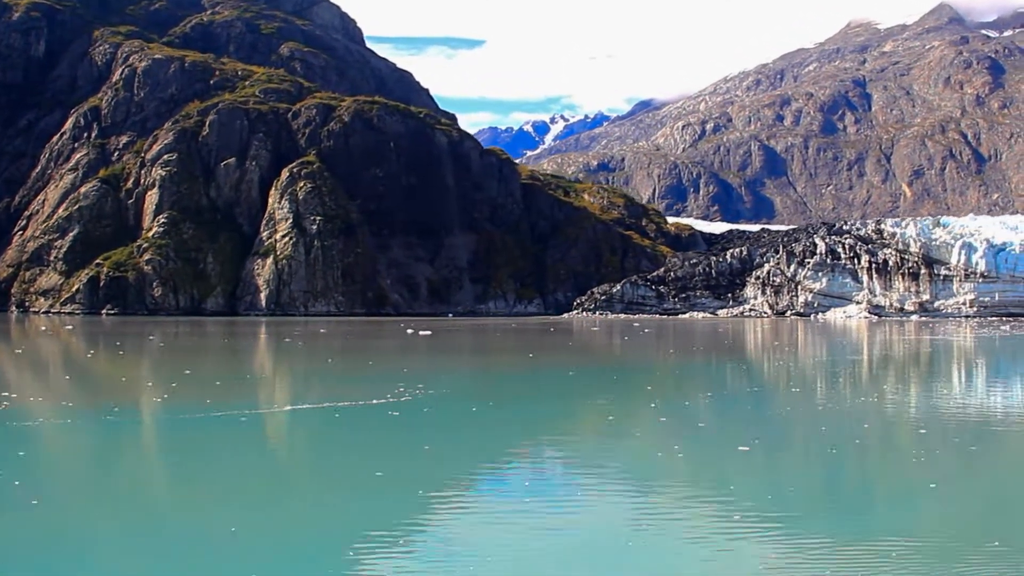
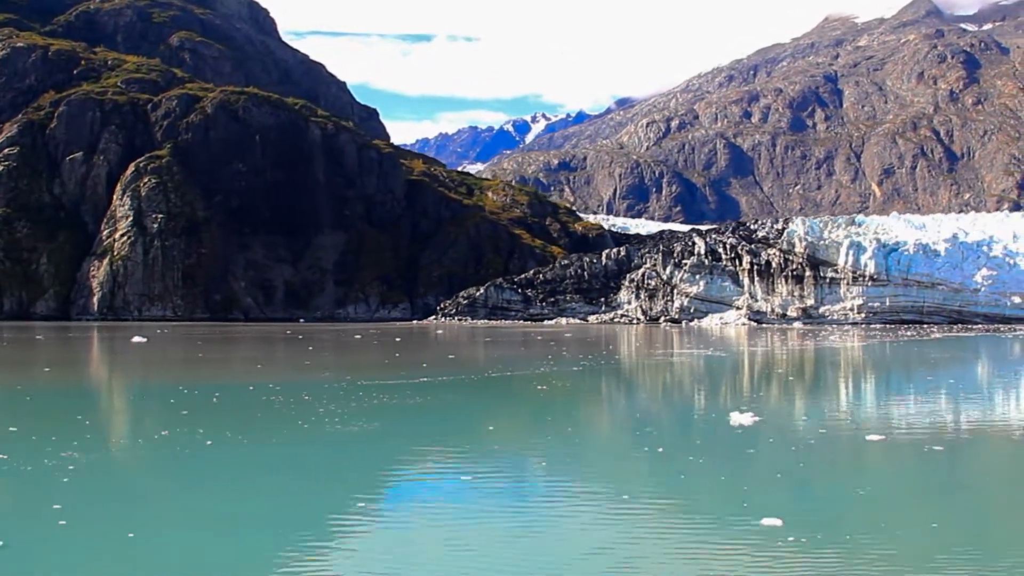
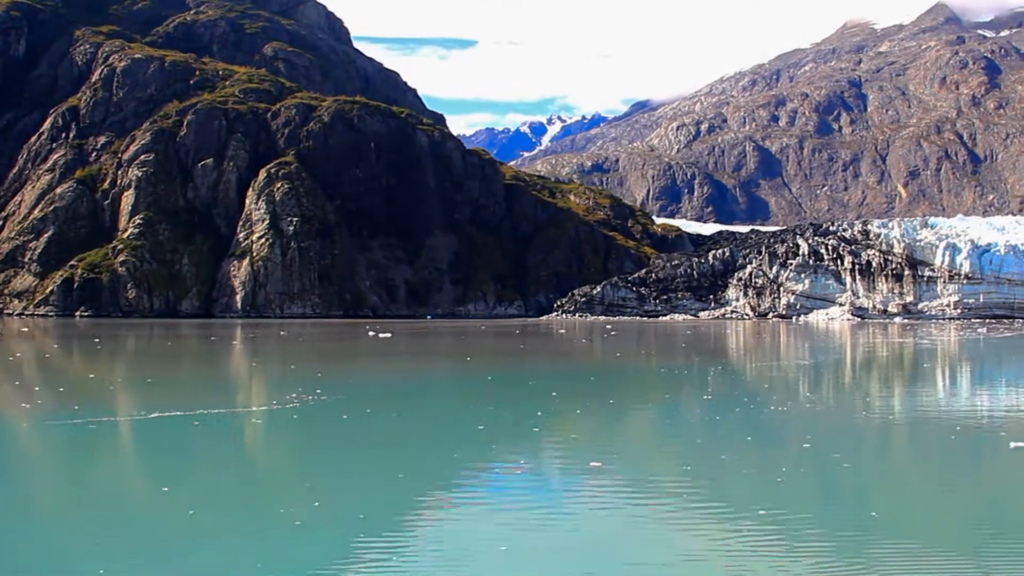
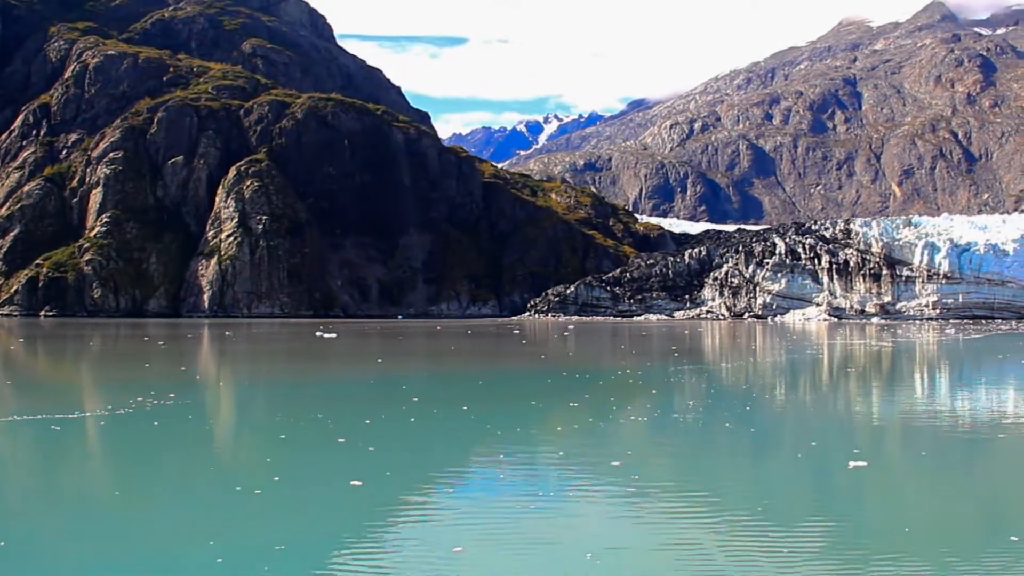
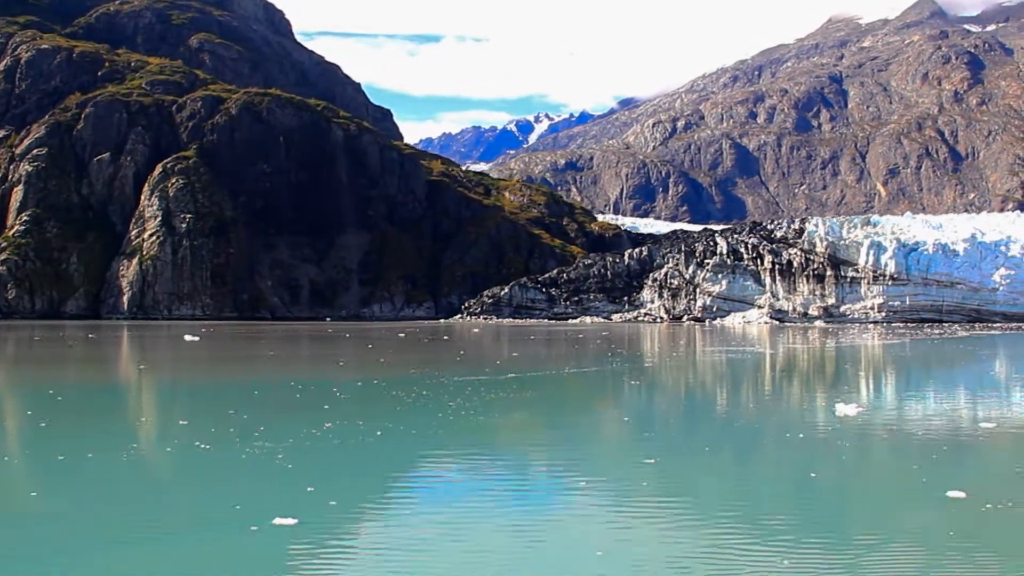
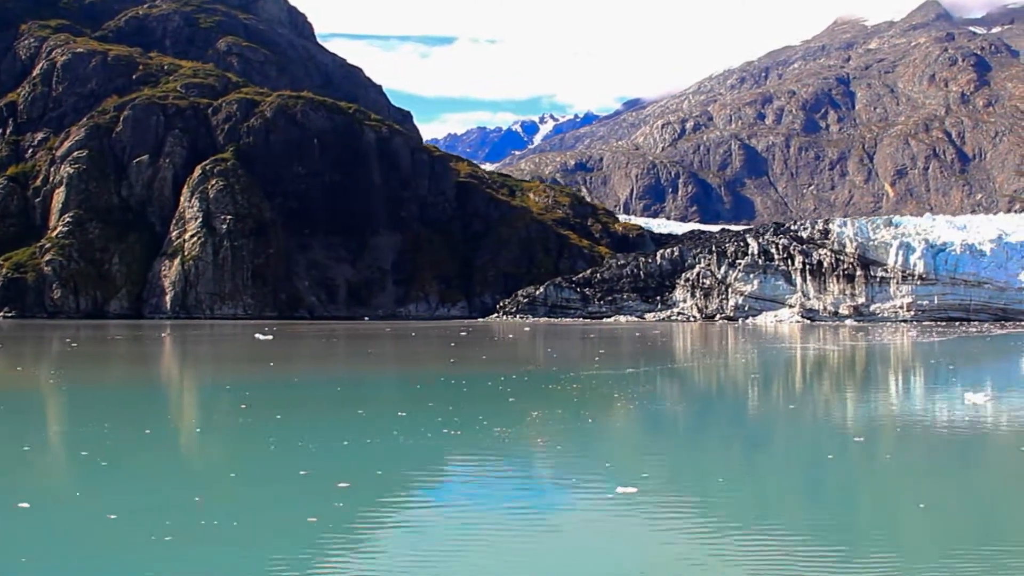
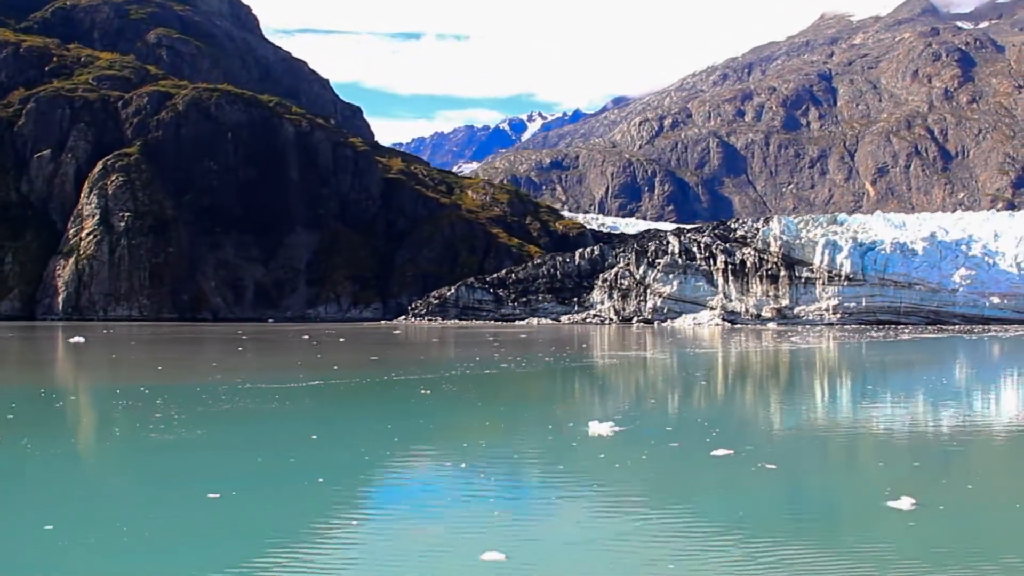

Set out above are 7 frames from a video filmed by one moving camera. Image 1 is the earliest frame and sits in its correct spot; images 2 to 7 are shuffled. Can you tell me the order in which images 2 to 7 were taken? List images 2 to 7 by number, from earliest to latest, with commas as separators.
3, 4, 6, 5, 2, 7
